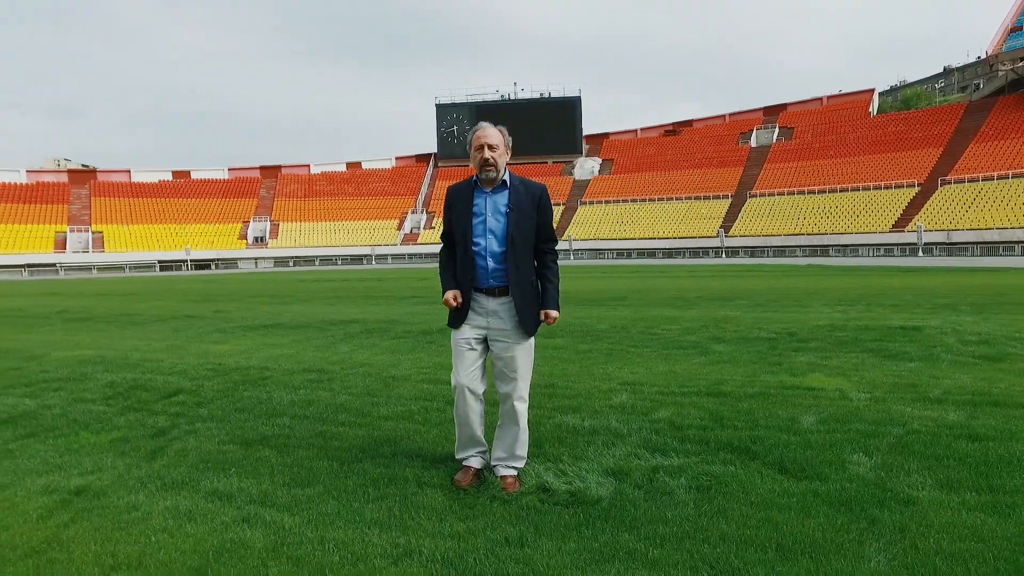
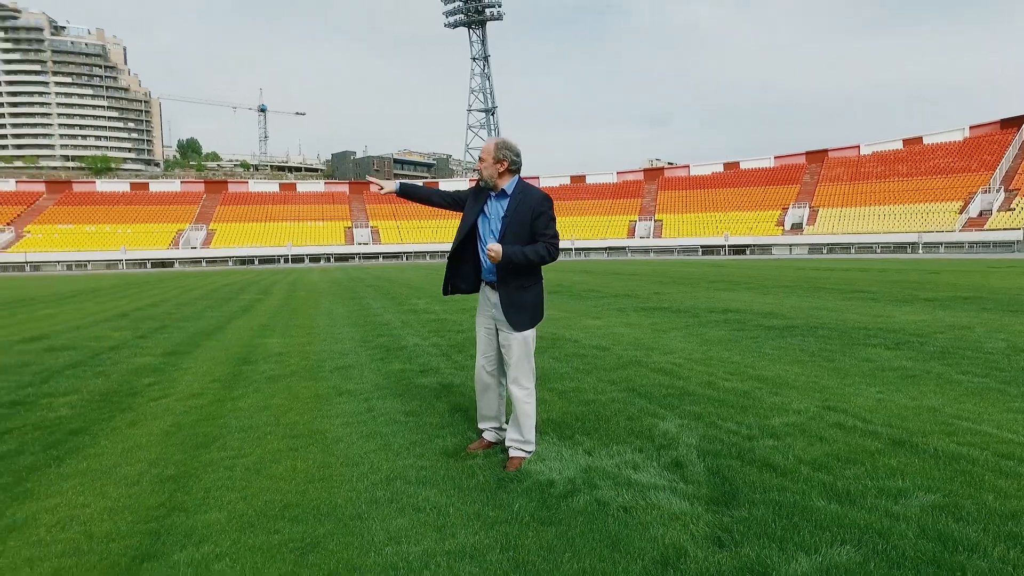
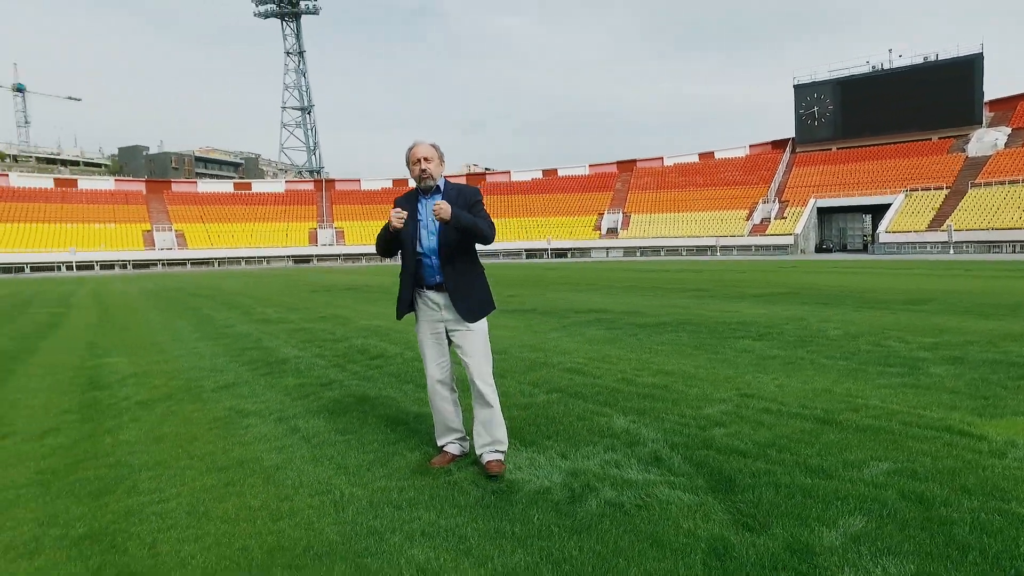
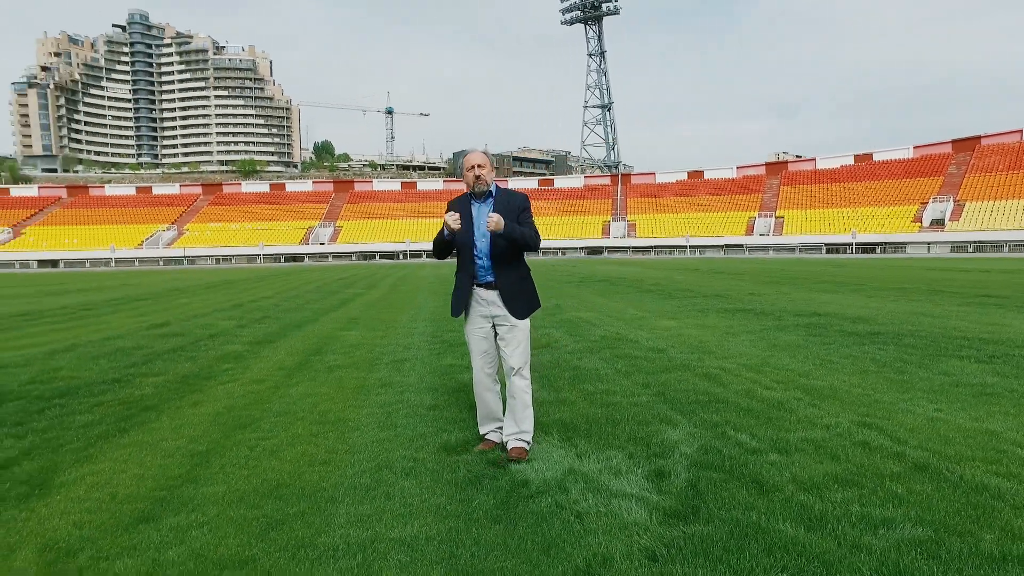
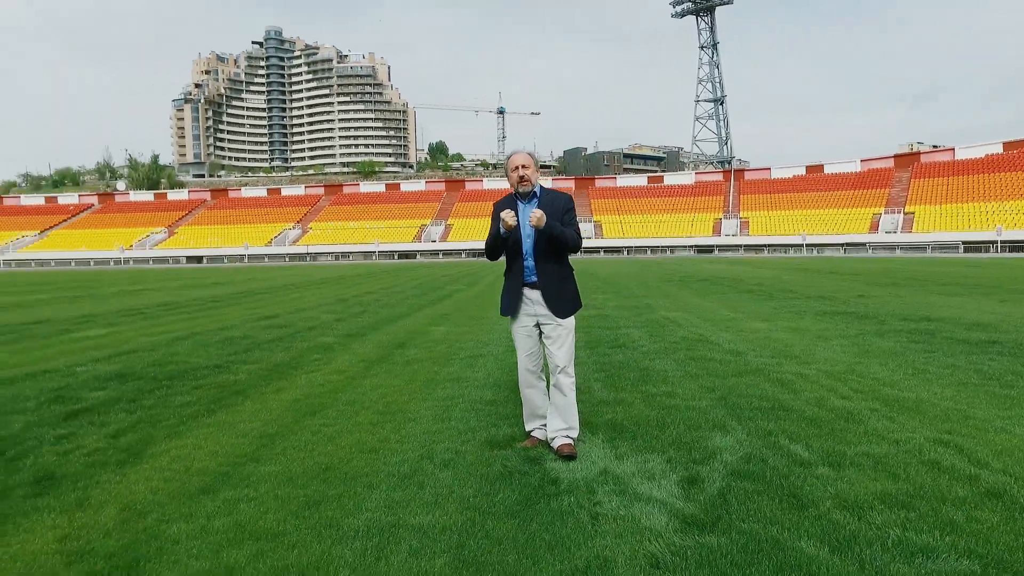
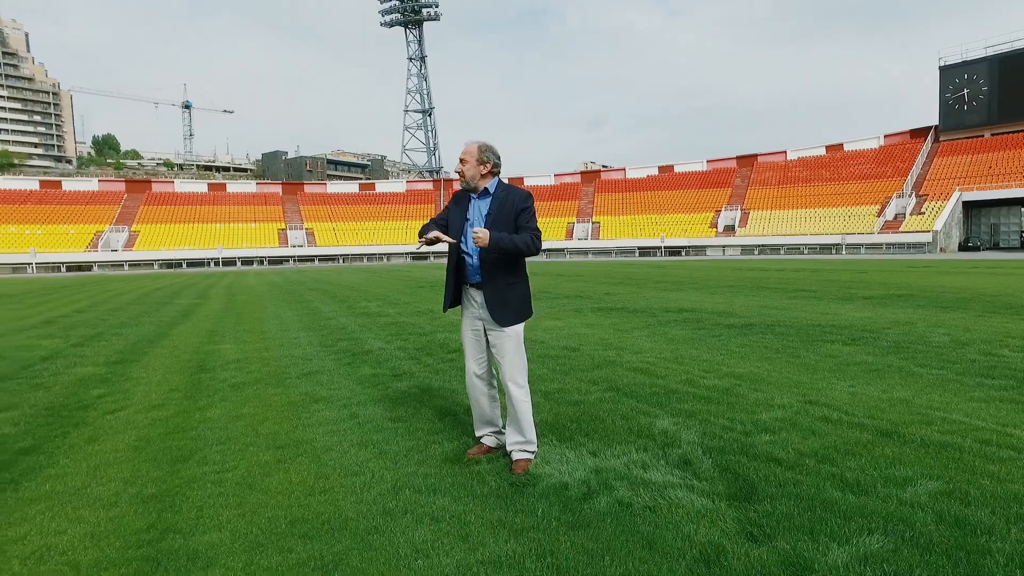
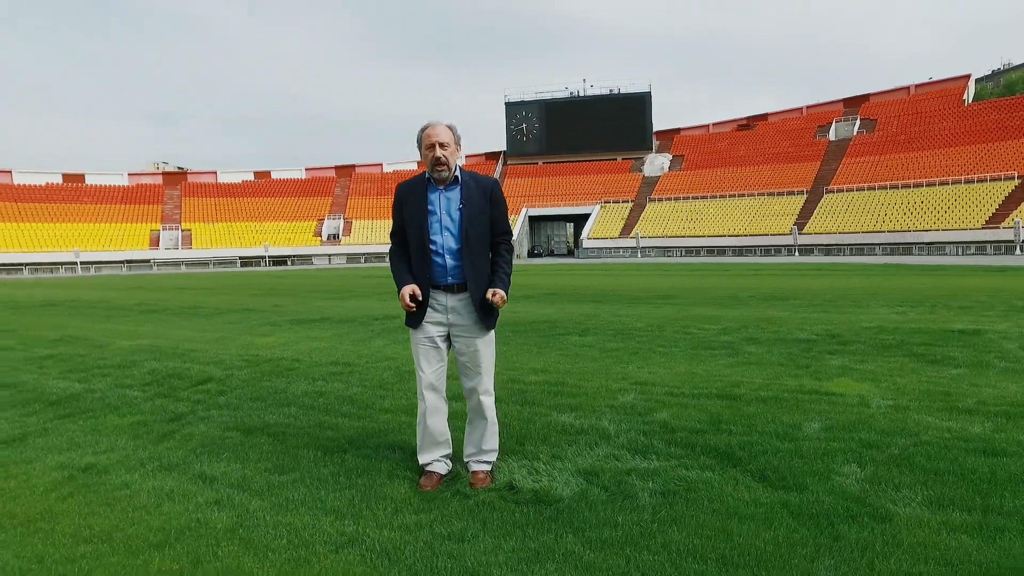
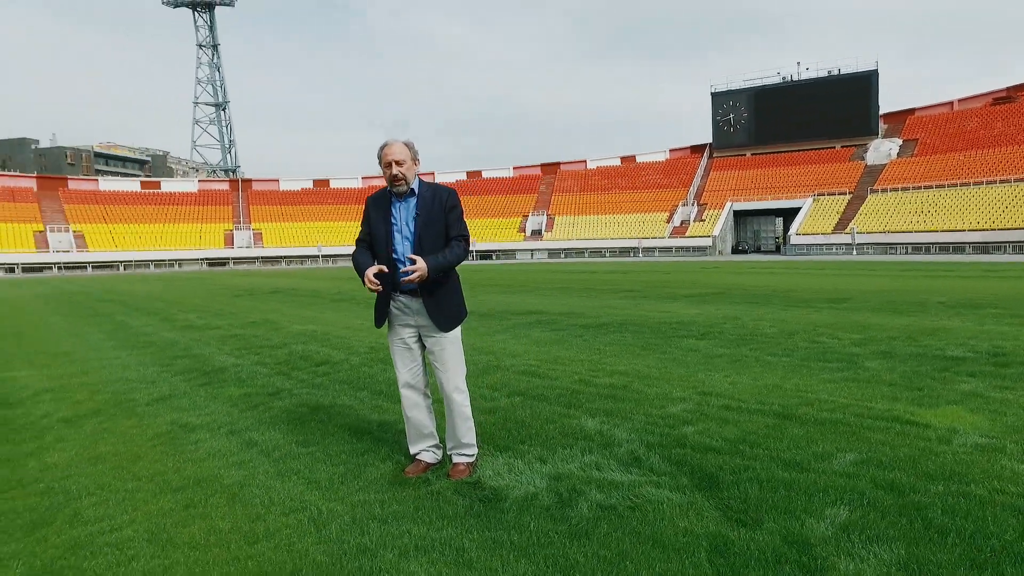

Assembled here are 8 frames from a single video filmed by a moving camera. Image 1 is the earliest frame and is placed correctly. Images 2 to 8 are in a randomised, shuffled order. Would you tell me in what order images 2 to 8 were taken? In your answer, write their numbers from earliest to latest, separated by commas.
7, 8, 3, 6, 2, 4, 5
